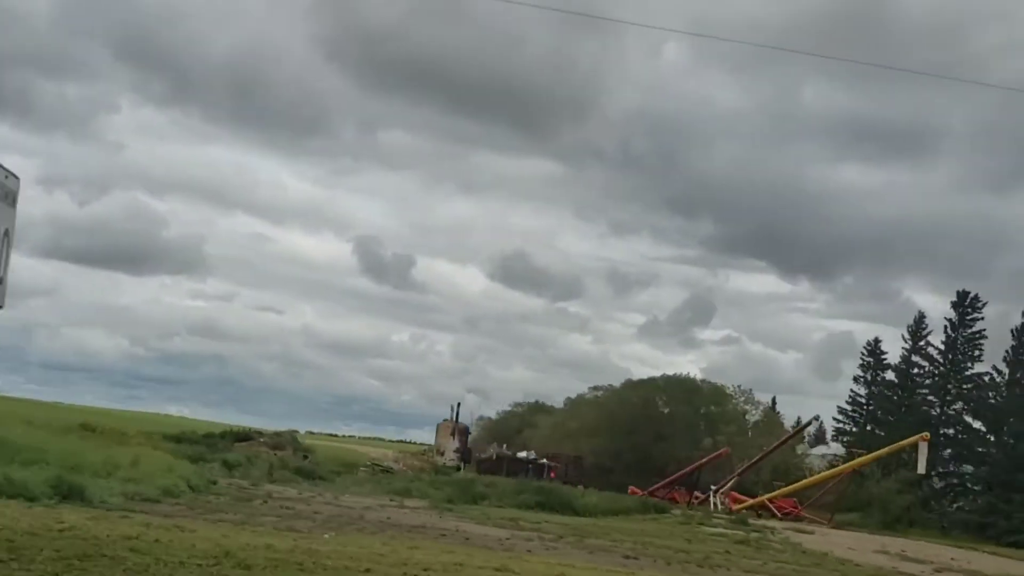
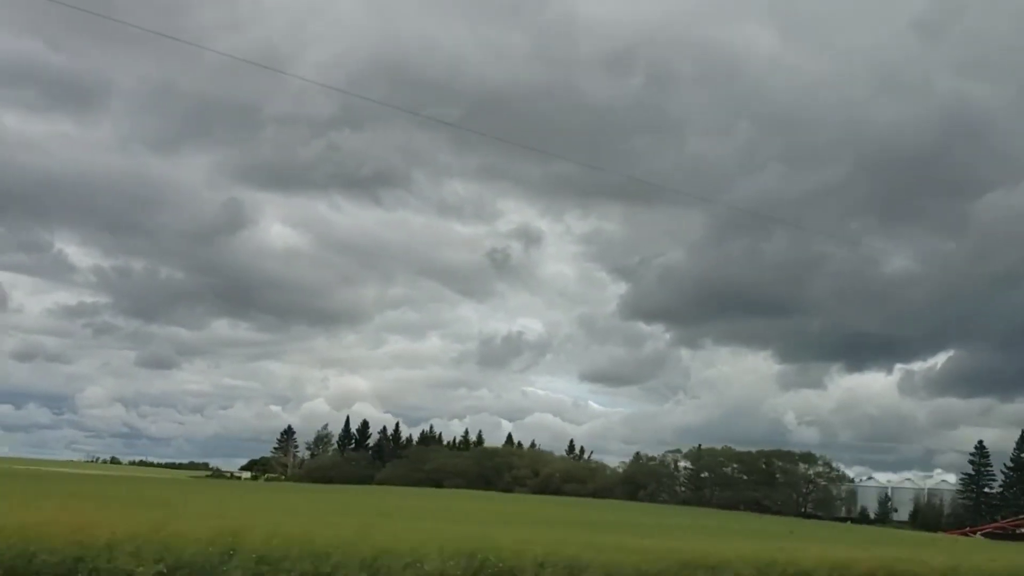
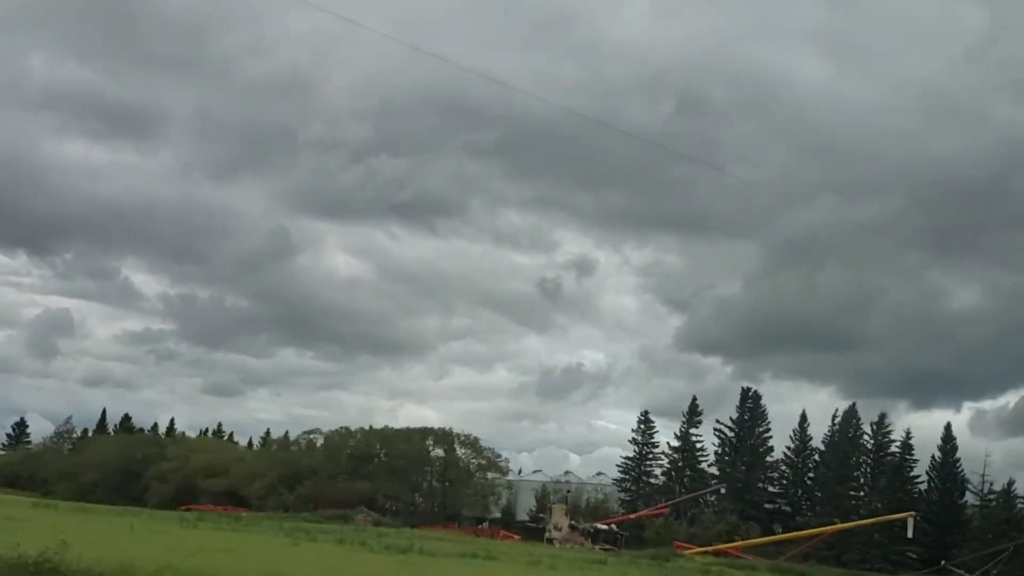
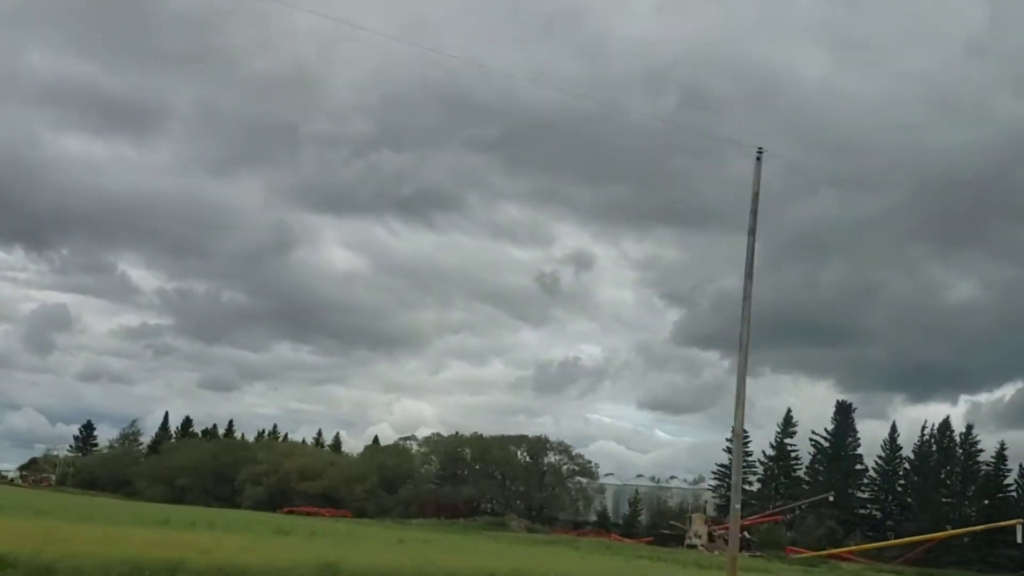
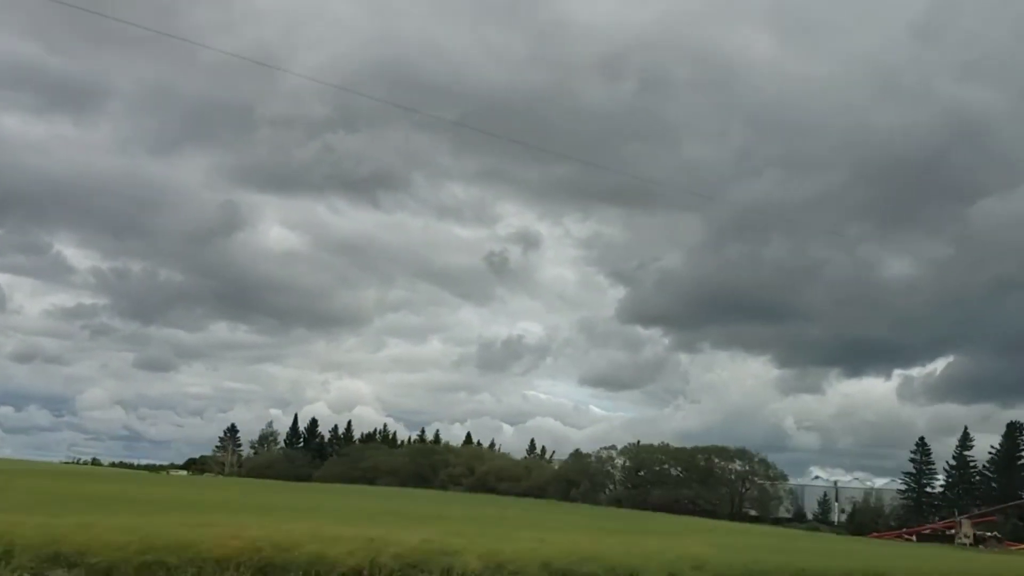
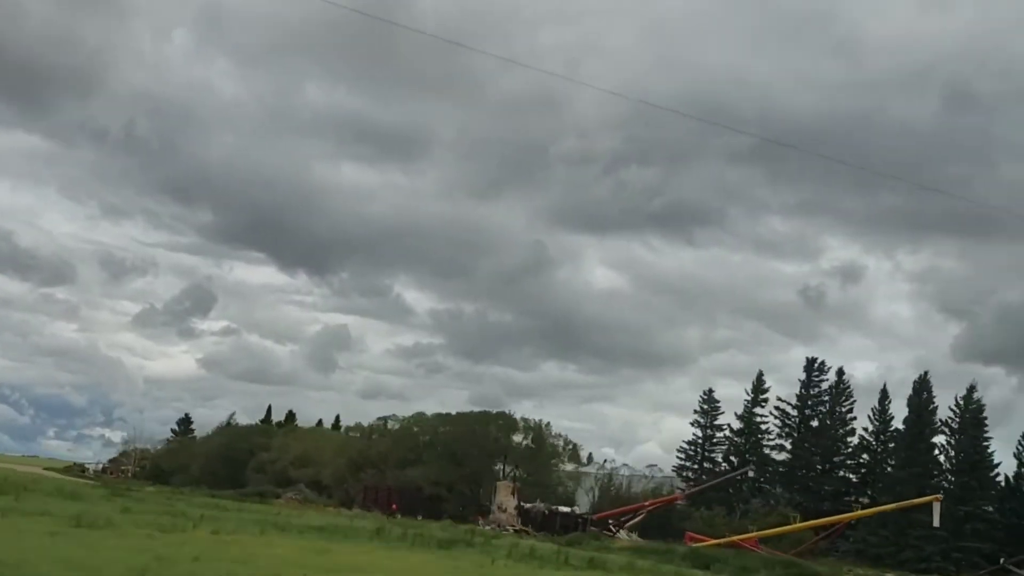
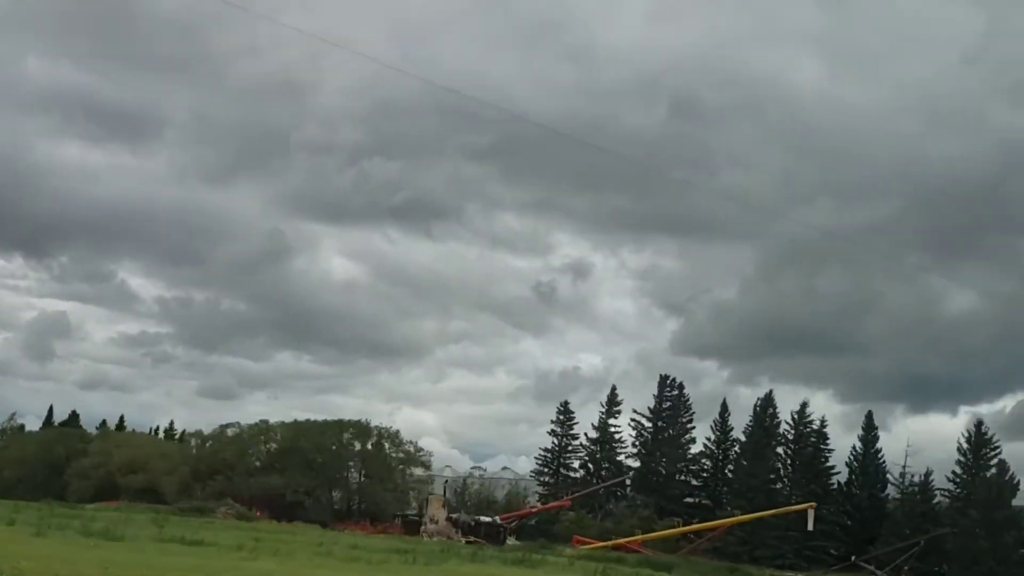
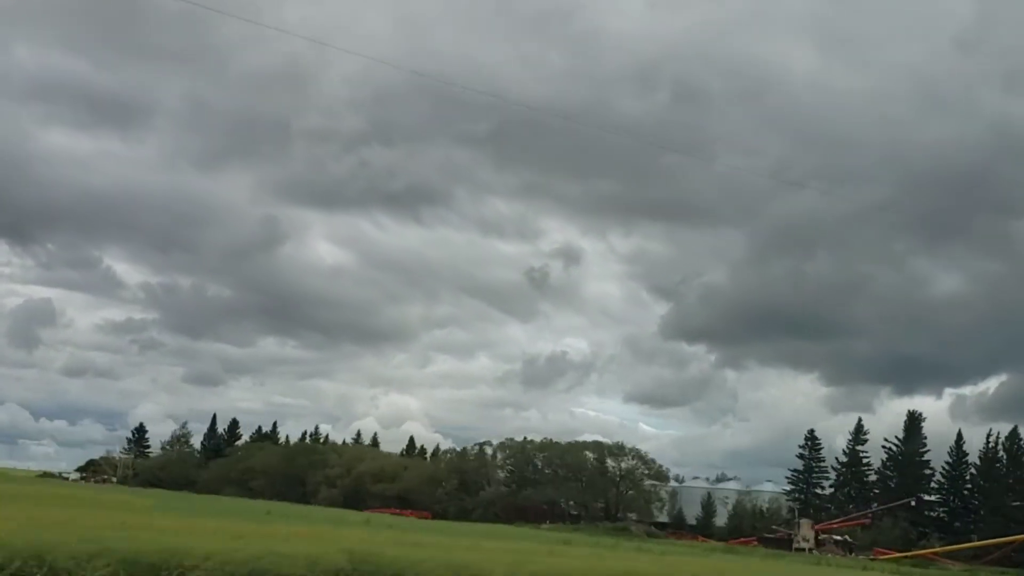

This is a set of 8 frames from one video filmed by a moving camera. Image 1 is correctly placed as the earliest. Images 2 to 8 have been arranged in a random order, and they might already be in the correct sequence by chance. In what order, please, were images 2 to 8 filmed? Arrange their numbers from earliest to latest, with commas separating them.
6, 7, 3, 4, 8, 5, 2
